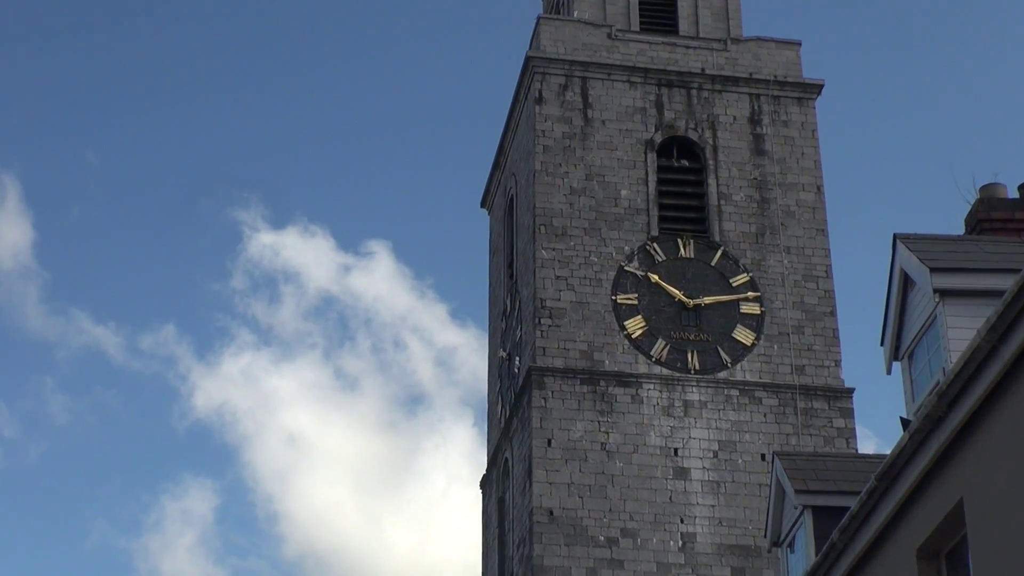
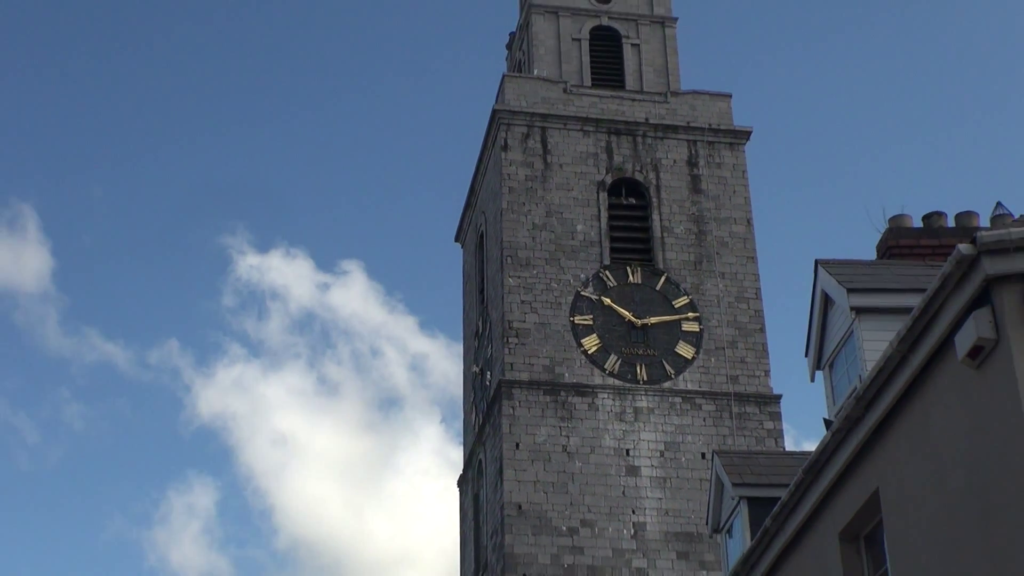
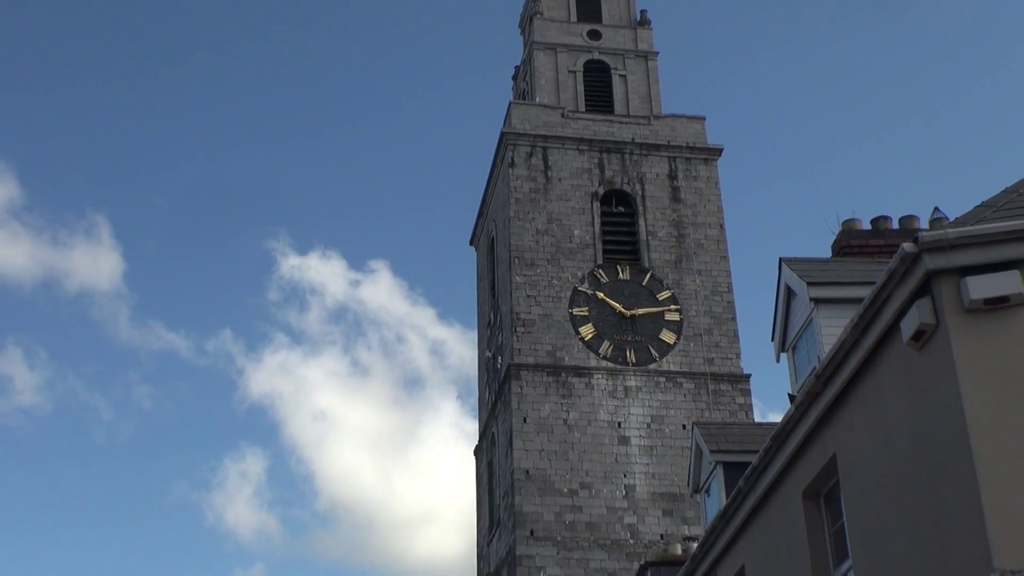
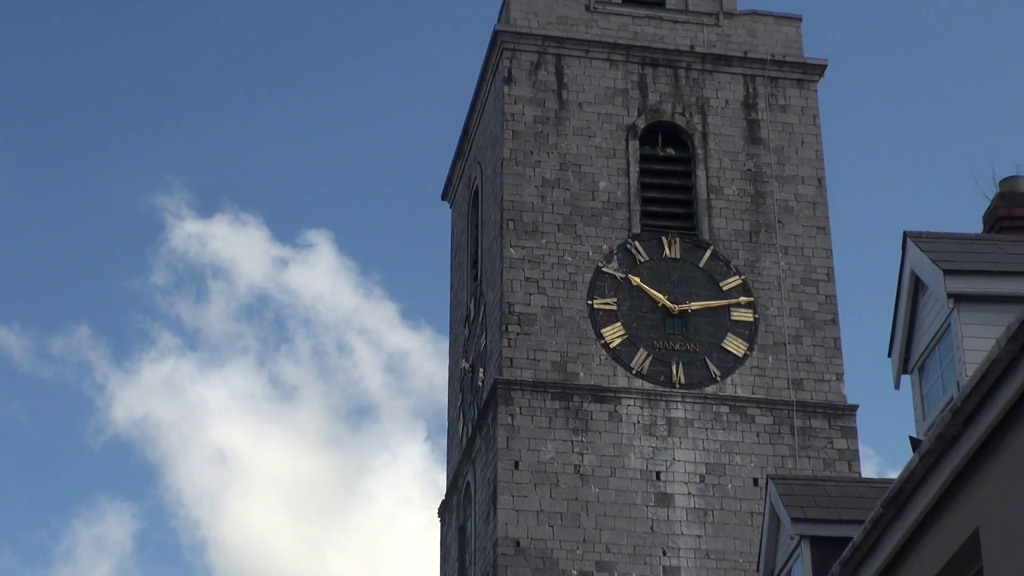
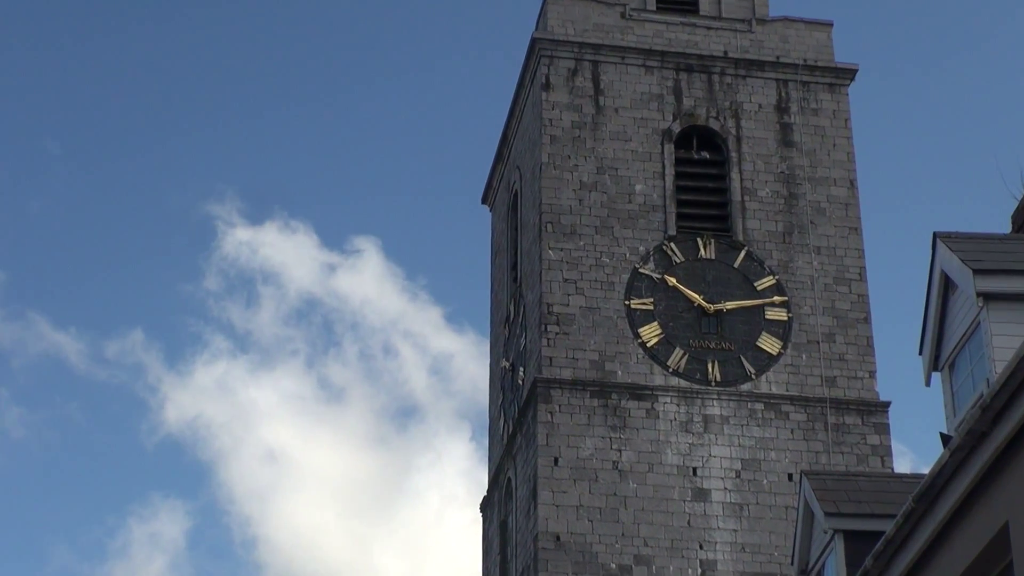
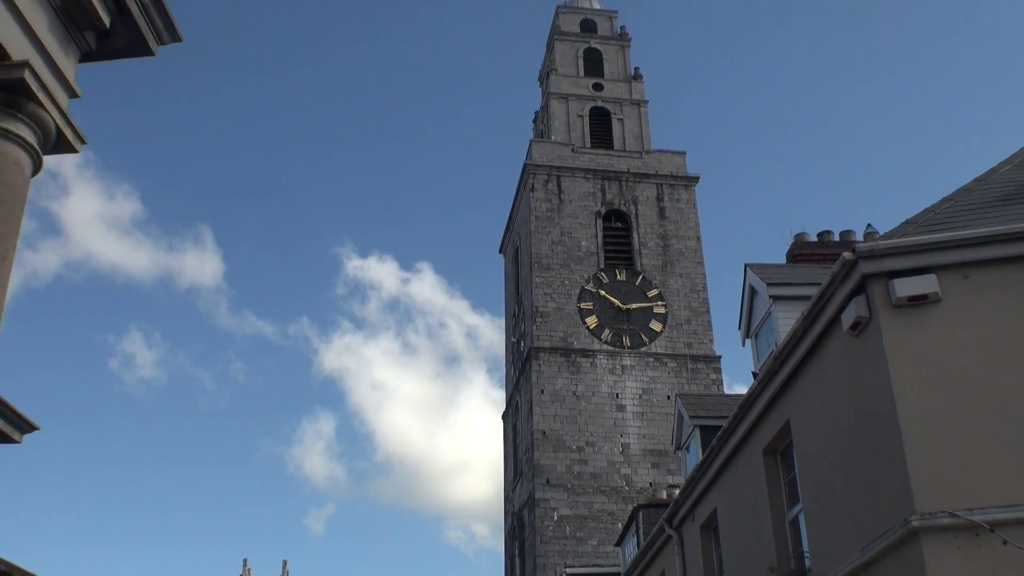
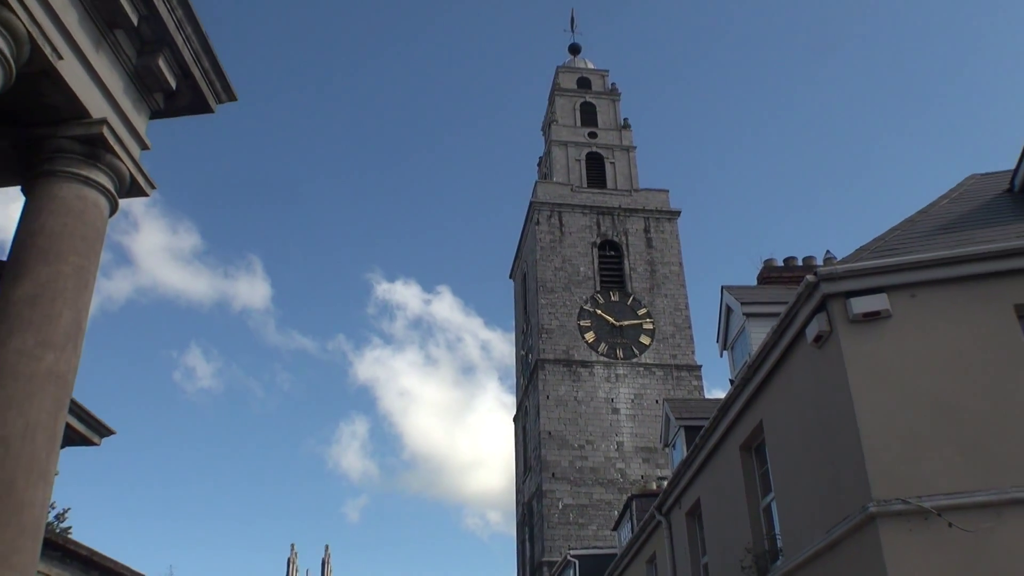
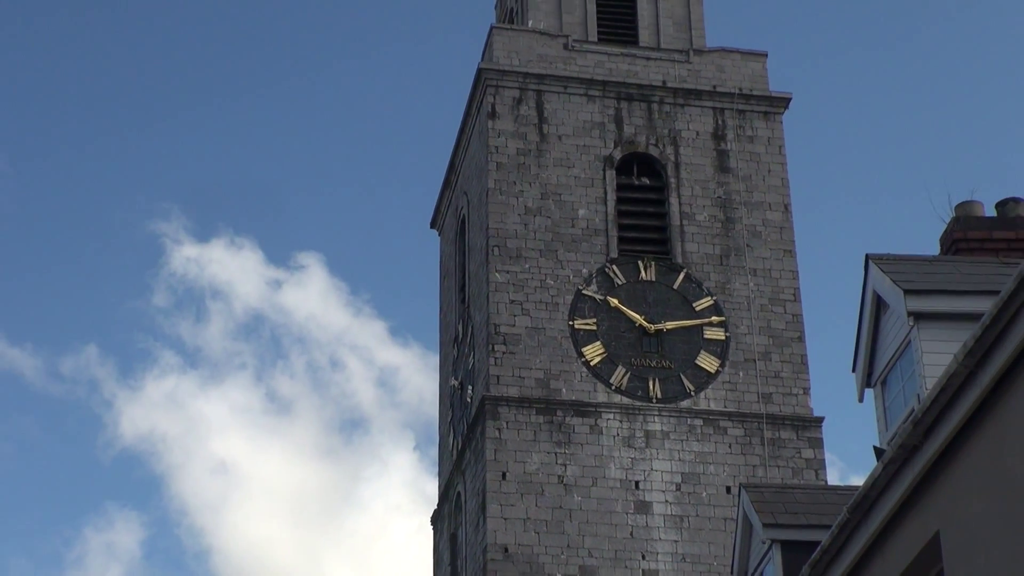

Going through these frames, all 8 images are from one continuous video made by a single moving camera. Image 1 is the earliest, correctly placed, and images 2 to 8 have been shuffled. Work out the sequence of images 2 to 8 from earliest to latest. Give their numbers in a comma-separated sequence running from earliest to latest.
5, 4, 8, 2, 3, 6, 7
